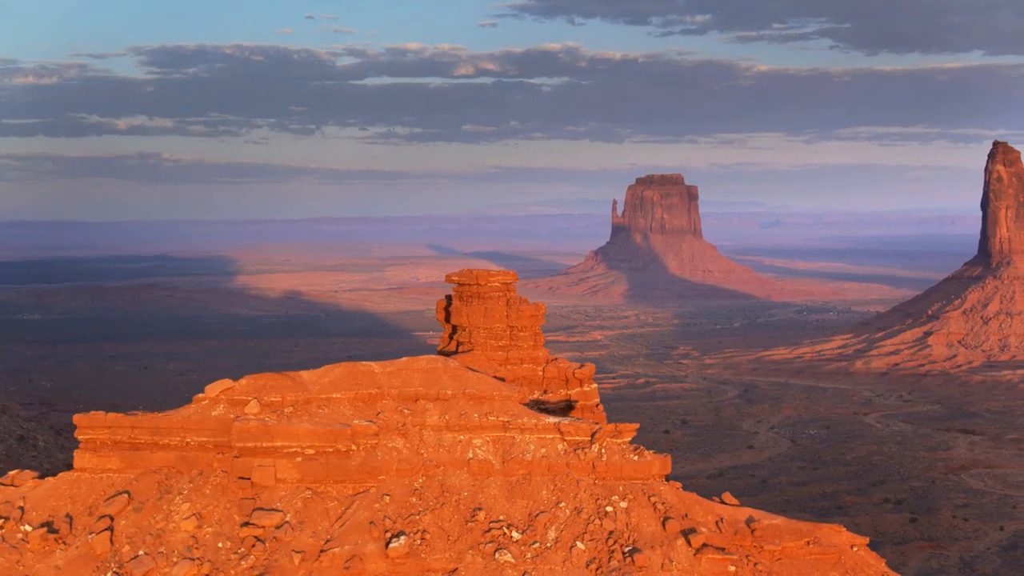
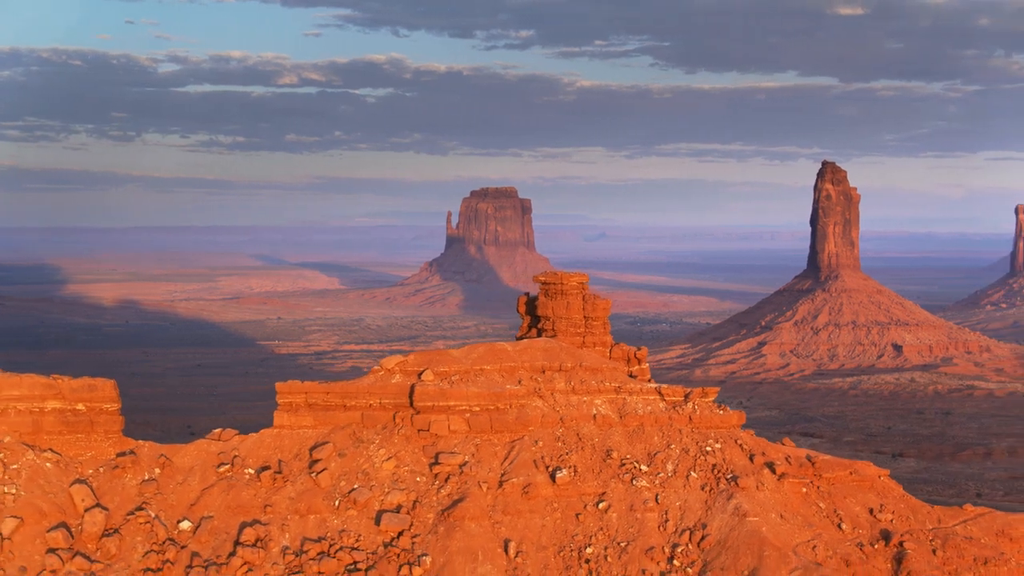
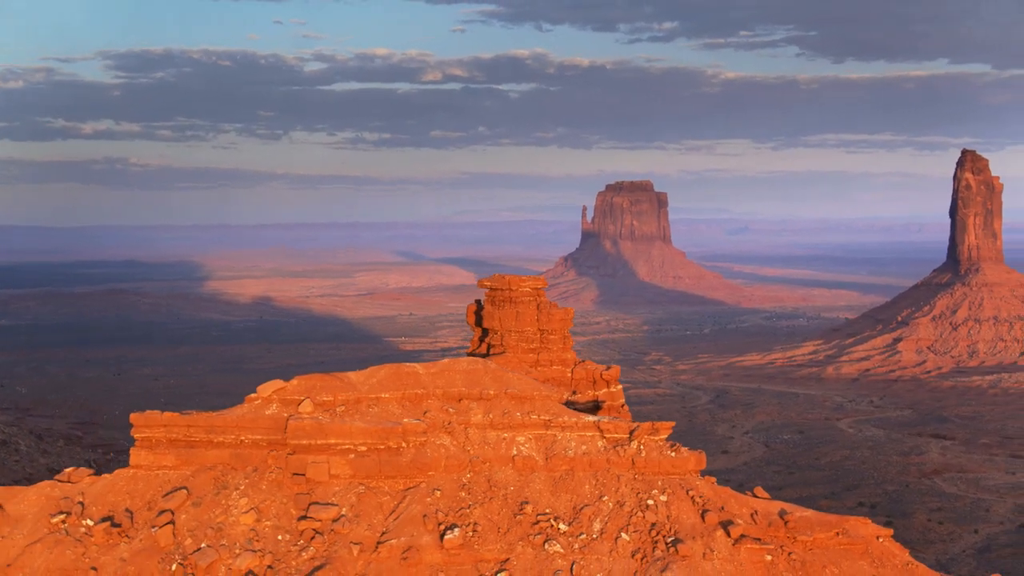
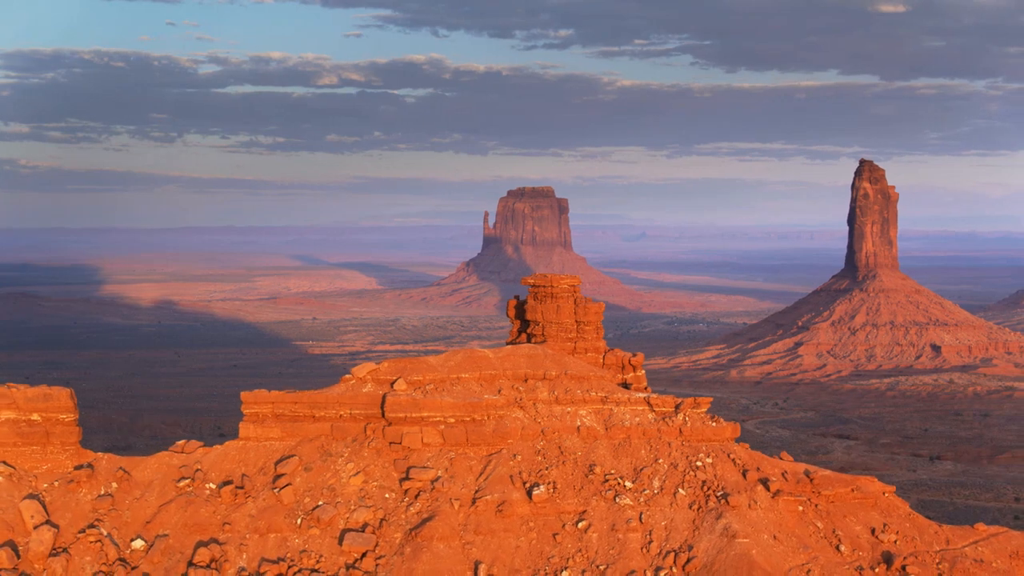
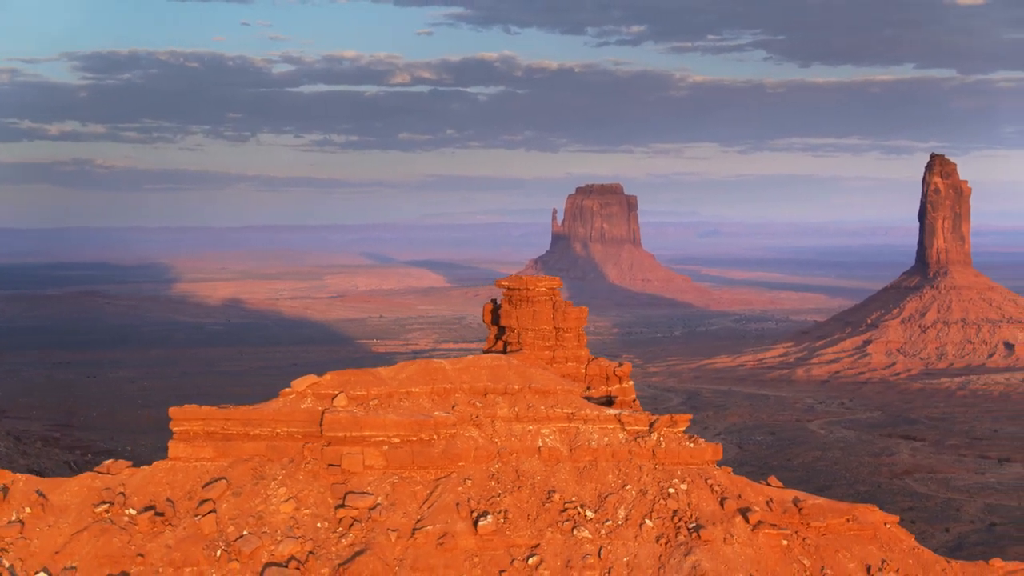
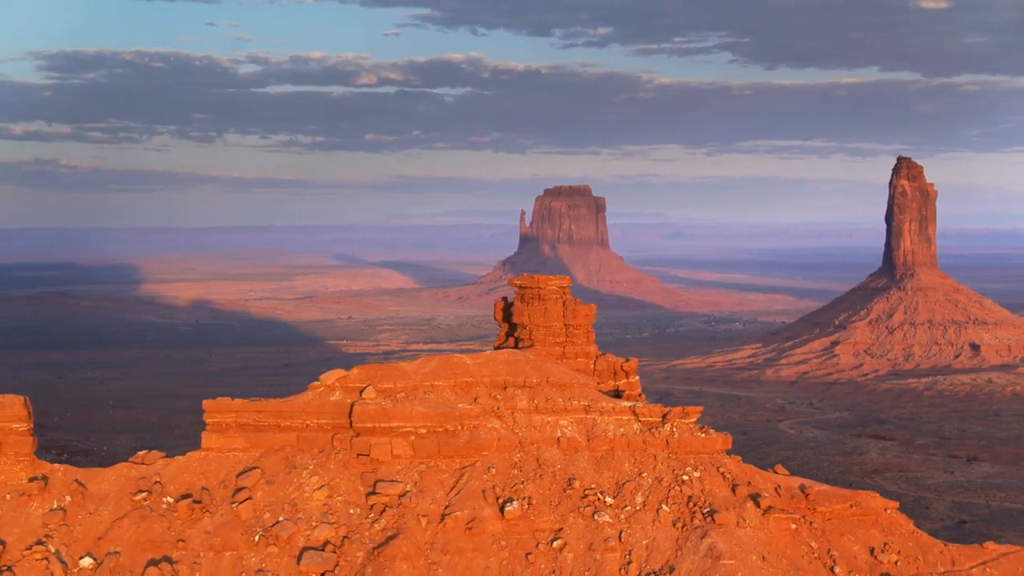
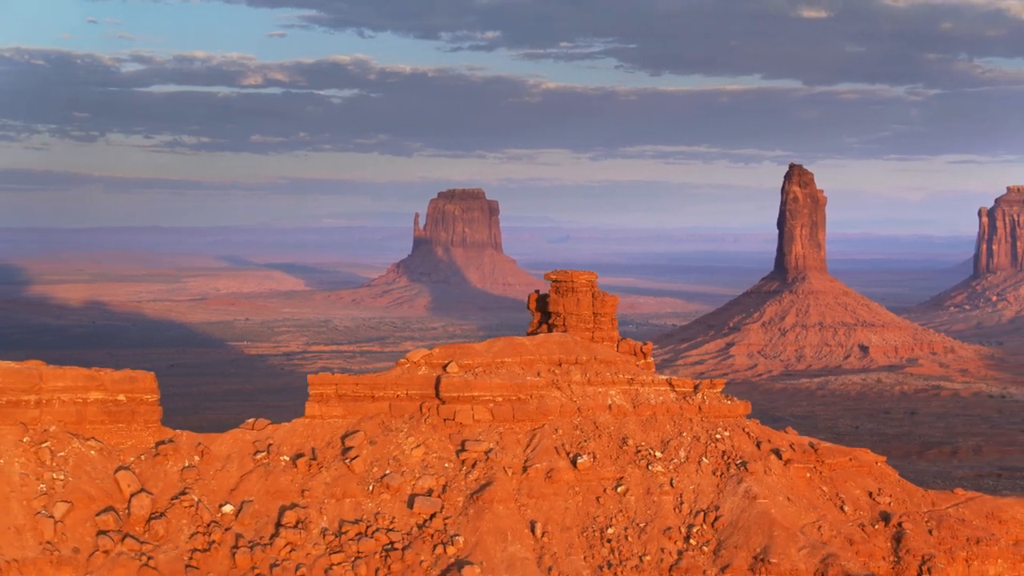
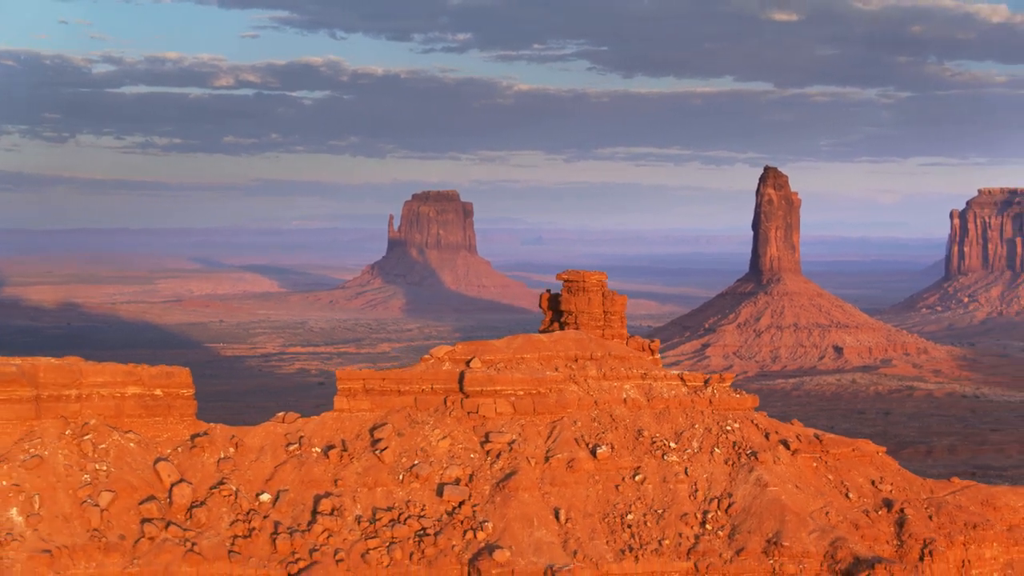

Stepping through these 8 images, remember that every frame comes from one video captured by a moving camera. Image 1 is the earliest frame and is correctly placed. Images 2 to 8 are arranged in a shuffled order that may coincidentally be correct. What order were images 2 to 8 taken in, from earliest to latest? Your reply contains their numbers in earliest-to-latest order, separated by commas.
3, 5, 6, 4, 2, 7, 8
